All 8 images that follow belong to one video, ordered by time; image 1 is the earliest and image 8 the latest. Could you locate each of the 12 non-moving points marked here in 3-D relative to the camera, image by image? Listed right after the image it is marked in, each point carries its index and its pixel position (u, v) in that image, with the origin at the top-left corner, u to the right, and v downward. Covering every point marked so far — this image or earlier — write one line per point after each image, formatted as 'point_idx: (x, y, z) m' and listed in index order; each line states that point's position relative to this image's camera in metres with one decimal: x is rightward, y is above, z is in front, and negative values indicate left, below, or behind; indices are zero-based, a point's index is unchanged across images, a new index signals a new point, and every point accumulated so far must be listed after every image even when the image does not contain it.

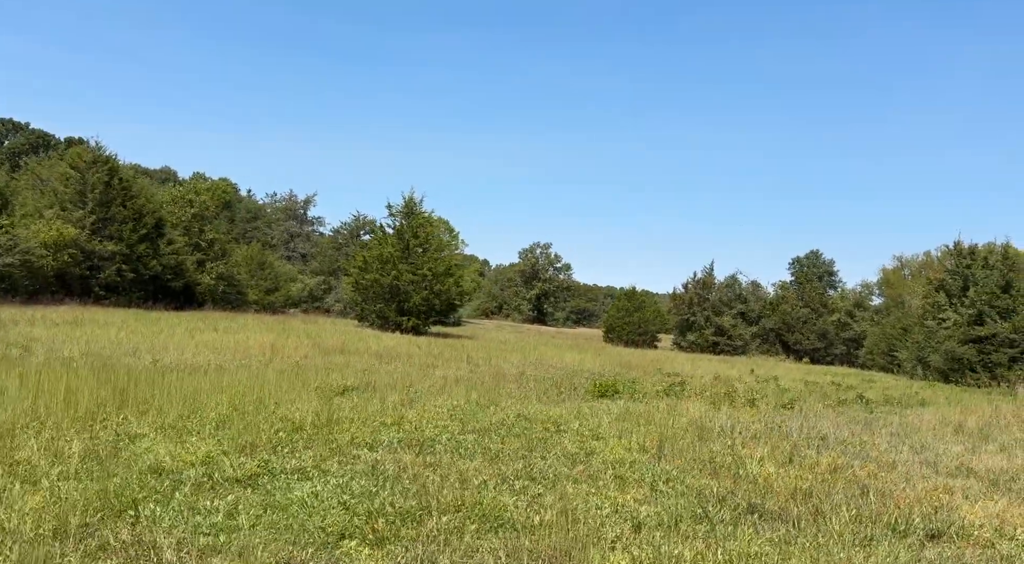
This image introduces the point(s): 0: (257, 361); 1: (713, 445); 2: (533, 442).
0: (-5.0, -1.6, +15.1) m
1: (+2.2, -1.8, +8.5) m
2: (+0.2, -1.6, +7.8) m
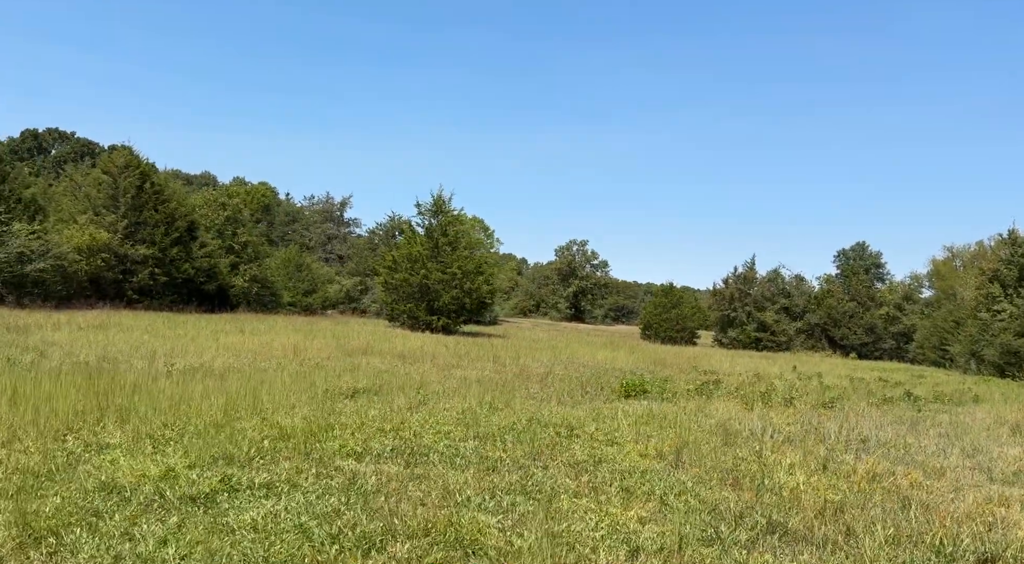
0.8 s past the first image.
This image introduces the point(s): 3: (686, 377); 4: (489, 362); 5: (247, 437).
0: (-4.5, -1.6, +14.7) m
1: (+2.3, -1.7, +7.8) m
2: (+0.3, -1.6, +7.2) m
3: (+4.5, -2.4, +20.0) m
4: (-0.5, -2.0, +19.8) m
5: (-2.3, -1.3, +6.7) m
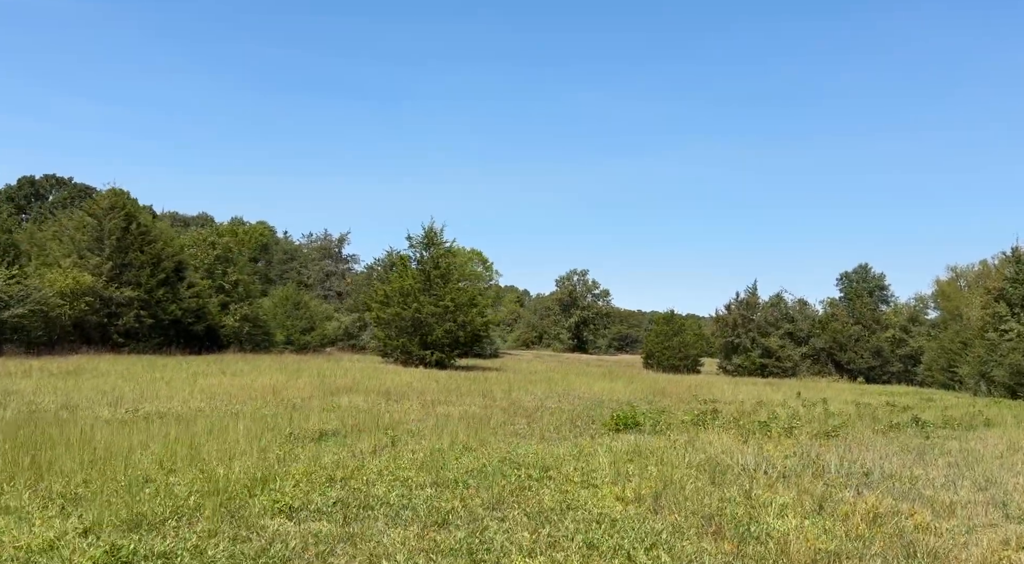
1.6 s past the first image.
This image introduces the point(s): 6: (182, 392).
0: (-4.8, -2.3, +14.0) m
1: (+2.0, -1.9, +7.1) m
2: (-0.1, -1.8, +6.5) m
3: (+4.3, -3.1, +19.2) m
4: (-0.8, -2.8, +19.1) m
5: (-2.6, -1.6, +6.0) m
6: (-6.7, -2.3, +15.9) m
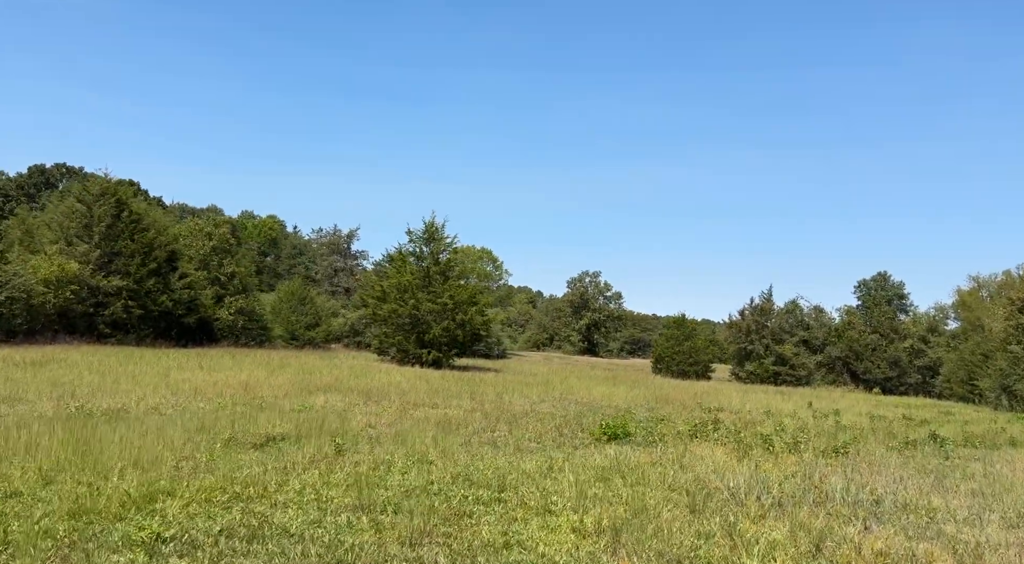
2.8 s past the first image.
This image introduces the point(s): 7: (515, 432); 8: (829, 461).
0: (-5.1, -2.1, +13.0) m
1: (+1.5, -1.9, +6.0) m
2: (-0.5, -1.7, +5.4) m
3: (+4.0, -3.1, +18.0) m
4: (-1.0, -2.7, +18.0) m
5: (-3.1, -1.5, +5.0) m
6: (-7.0, -2.0, +14.9) m
7: (0.0, -2.4, +12.5) m
8: (+4.4, -2.5, +10.8) m
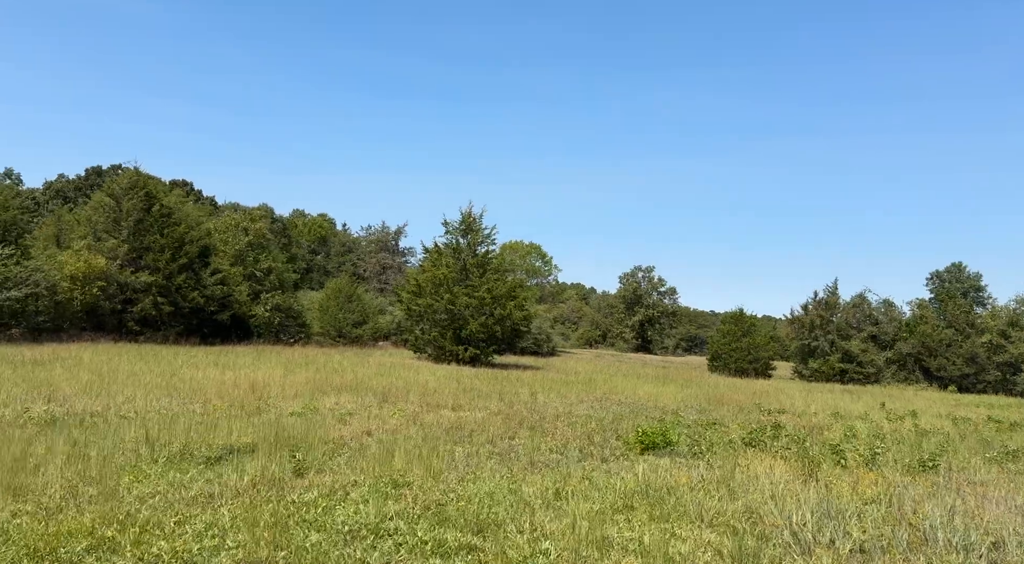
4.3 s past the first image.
0: (-4.8, -1.9, +11.6) m
1: (+1.3, -1.6, +4.1) m
2: (-0.8, -1.5, +3.7) m
3: (+4.7, -2.8, +16.0) m
4: (-0.3, -2.5, +16.3) m
5: (-3.4, -1.3, +3.5) m
6: (-6.6, -1.9, +13.6) m
7: (+0.3, -2.2, +10.7) m
8: (+4.6, -2.2, +8.8) m
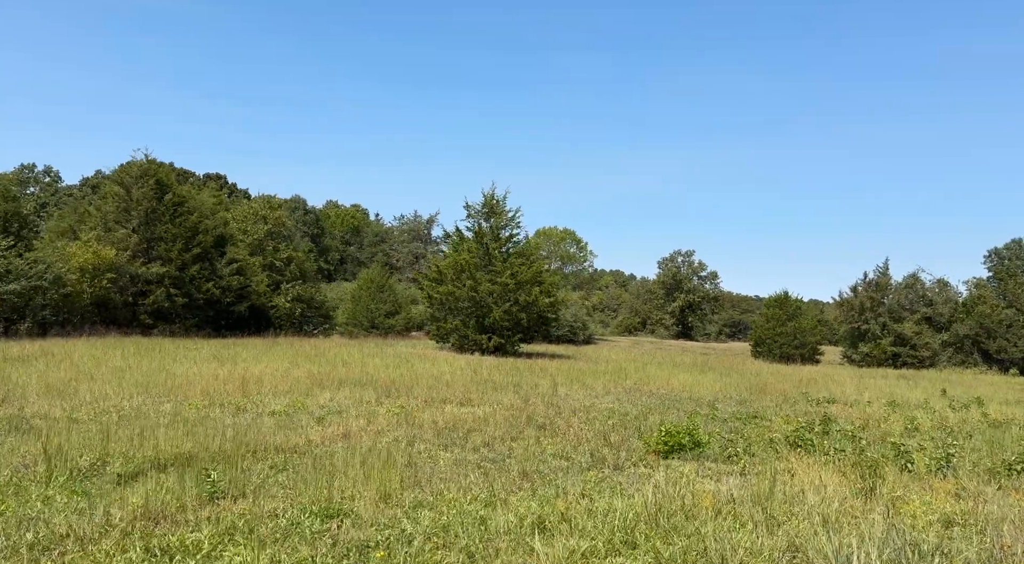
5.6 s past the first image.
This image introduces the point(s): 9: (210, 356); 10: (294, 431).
0: (-4.7, -1.7, +10.4) m
1: (+1.0, -1.4, +2.5) m
2: (-1.1, -1.3, +2.3) m
3: (+5.0, -2.4, +14.2) m
4: (0.0, -2.1, +14.8) m
5: (-3.8, -1.2, +2.1) m
6: (-6.4, -1.7, +12.4) m
7: (+0.3, -1.9, +9.2) m
8: (+4.5, -1.9, +7.0) m
9: (-6.9, -1.7, +17.7) m
10: (-2.5, -1.7, +9.1) m
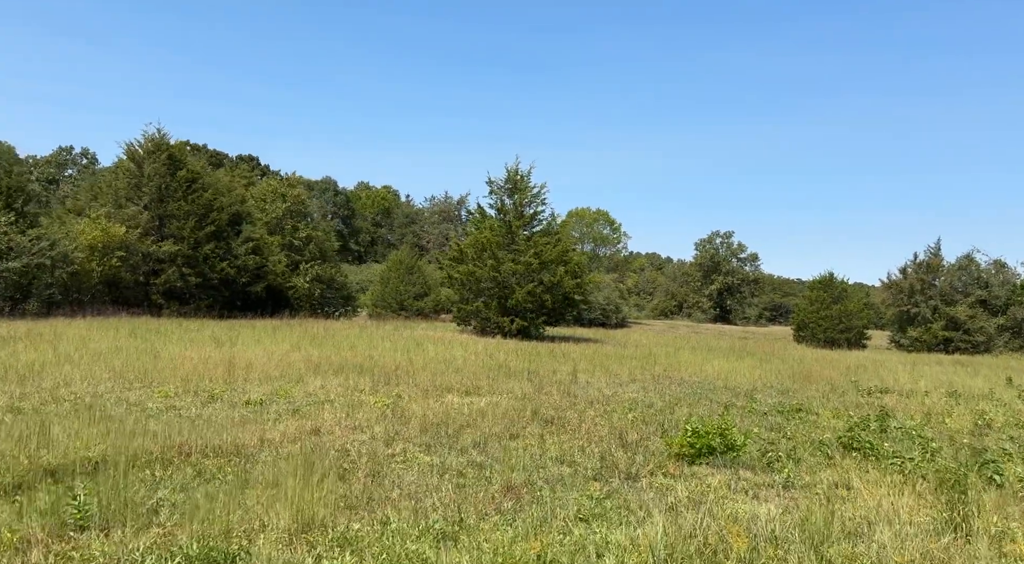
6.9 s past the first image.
0: (-4.7, -1.4, +9.2) m
1: (+0.6, -1.3, +1.1) m
2: (-1.5, -1.2, +0.9) m
3: (+5.2, -2.0, +12.6) m
4: (+0.2, -1.7, +13.3) m
5: (-4.1, -1.0, +0.9) m
6: (-6.3, -1.3, +11.3) m
7: (+0.3, -1.6, +7.8) m
8: (+4.3, -1.7, +5.4) m
9: (-6.5, -1.2, +16.6) m
10: (-2.6, -1.4, +7.8) m
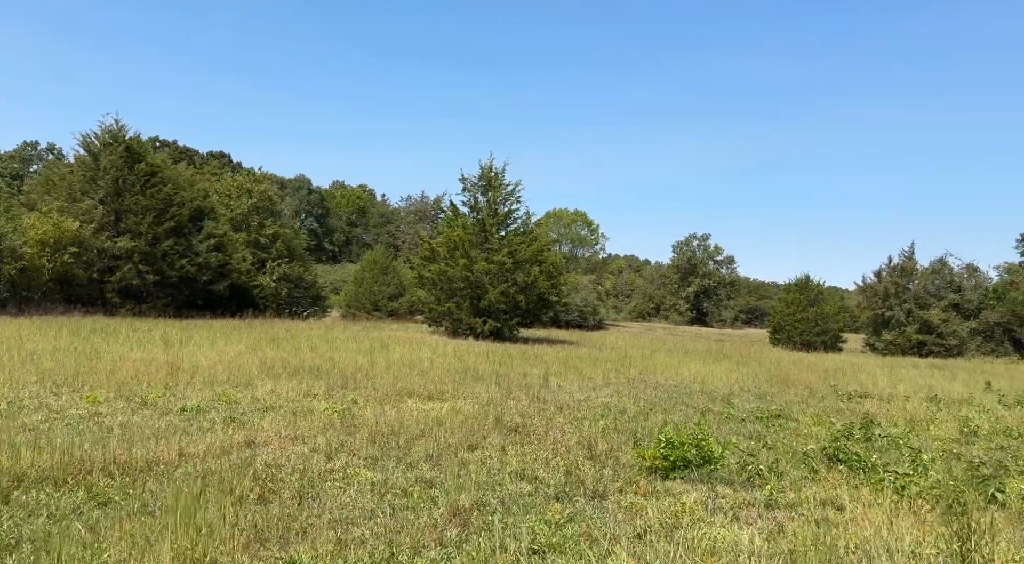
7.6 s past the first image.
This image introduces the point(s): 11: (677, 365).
0: (-5.1, -1.3, +8.3) m
1: (+0.4, -1.2, +0.4) m
2: (-1.7, -1.1, +0.1) m
3: (+4.7, -2.0, +12.0) m
4: (-0.3, -1.7, +12.6) m
5: (-4.3, -1.0, 0.0) m
6: (-6.7, -1.2, +10.4) m
7: (-0.1, -1.6, +7.1) m
8: (+4.0, -1.6, +4.8) m
9: (-7.1, -1.2, +15.7) m
10: (-2.9, -1.4, +7.0) m
11: (+3.9, -2.0, +18.5) m
